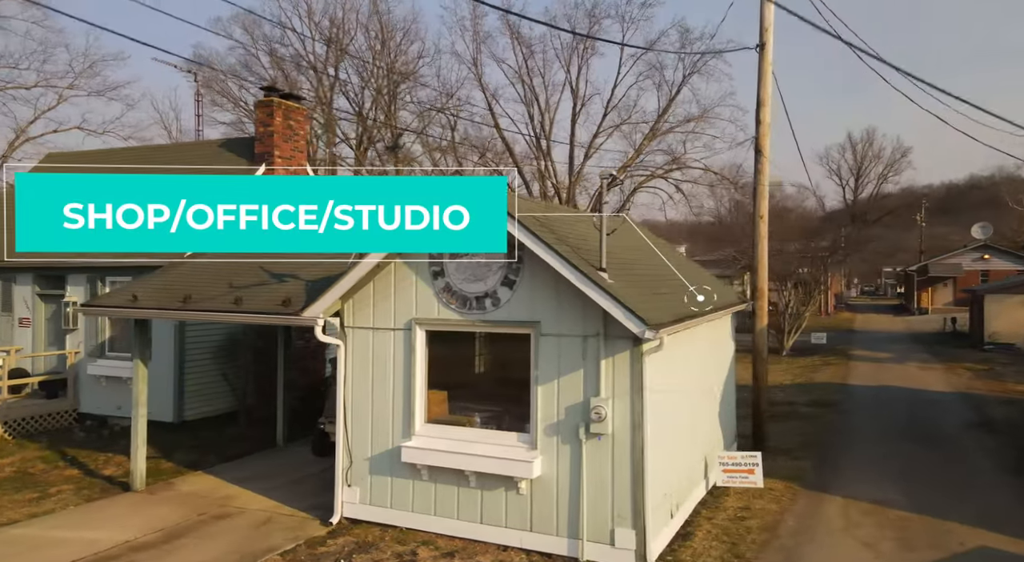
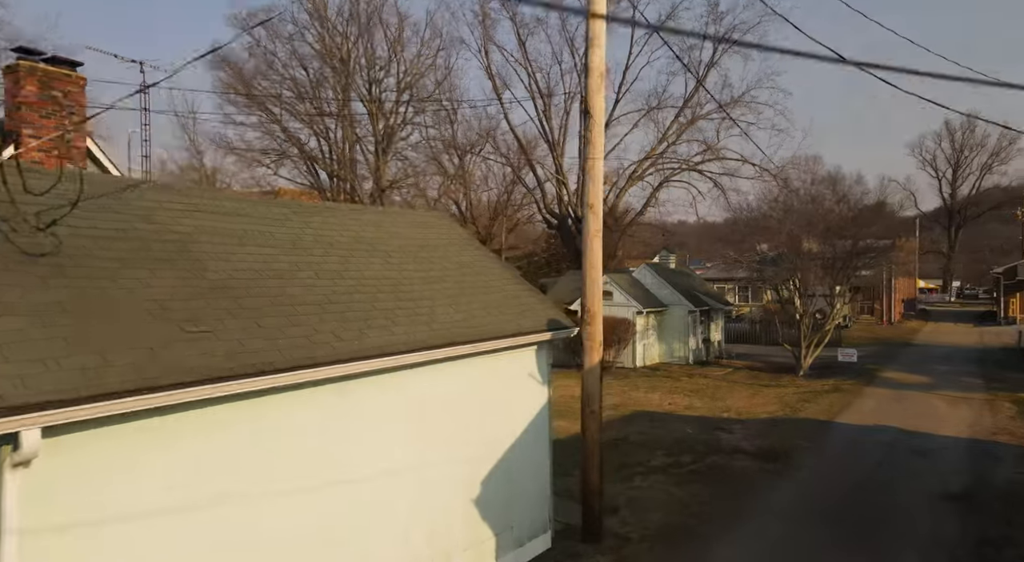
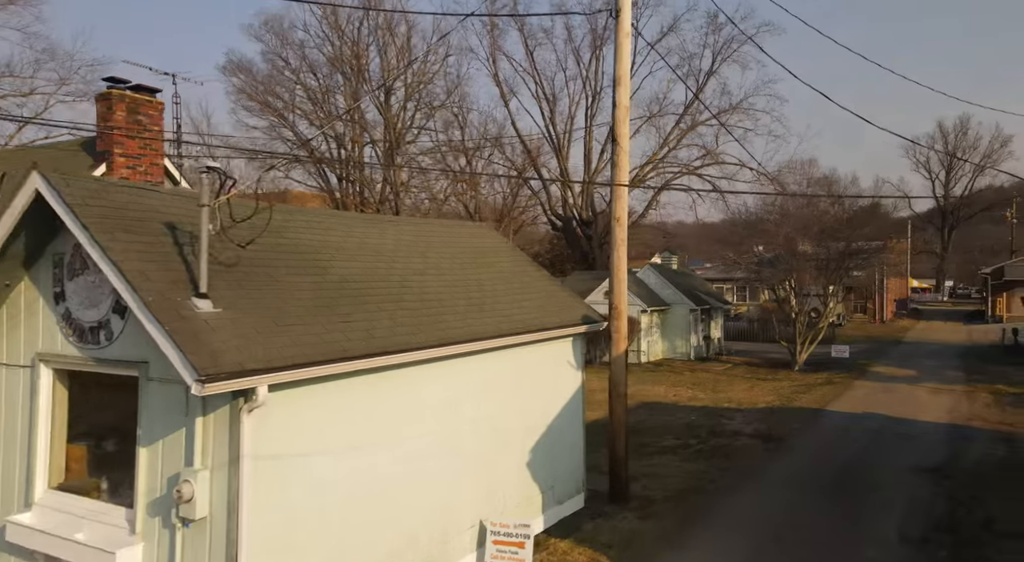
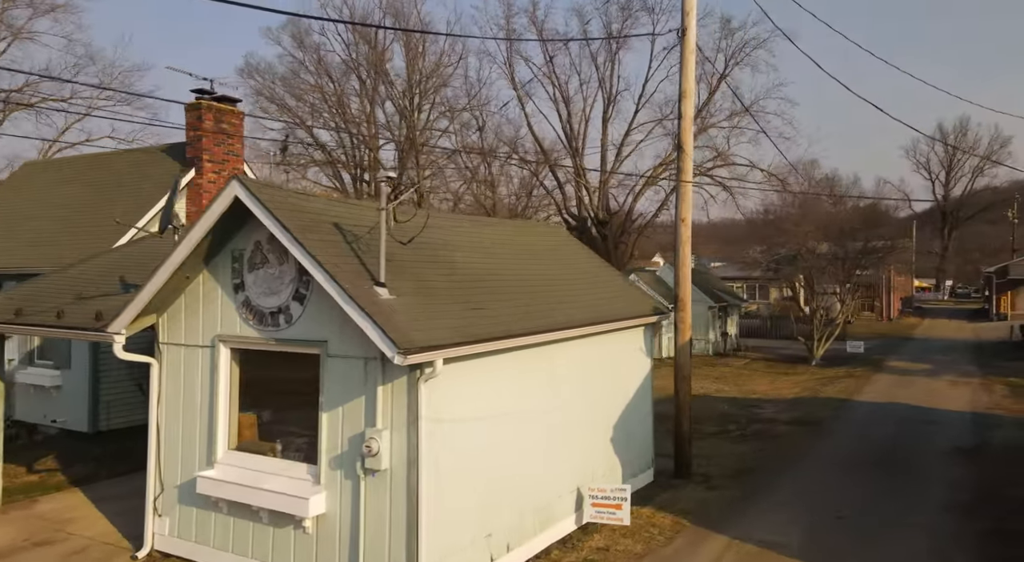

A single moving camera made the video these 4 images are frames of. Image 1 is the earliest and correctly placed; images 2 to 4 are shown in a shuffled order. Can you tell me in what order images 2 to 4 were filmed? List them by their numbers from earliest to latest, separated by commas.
4, 3, 2
